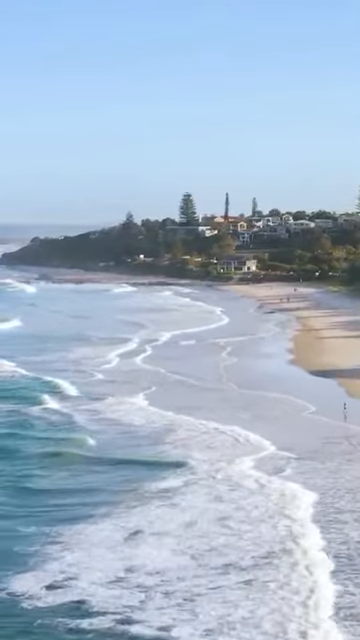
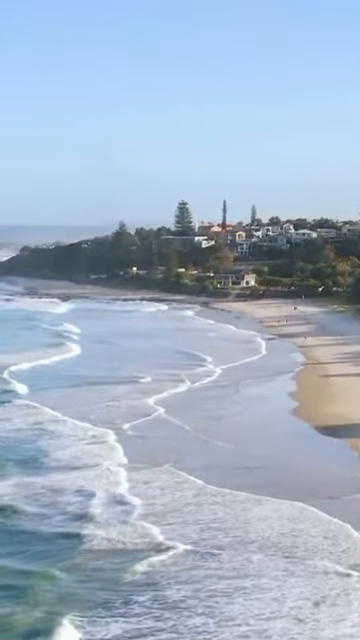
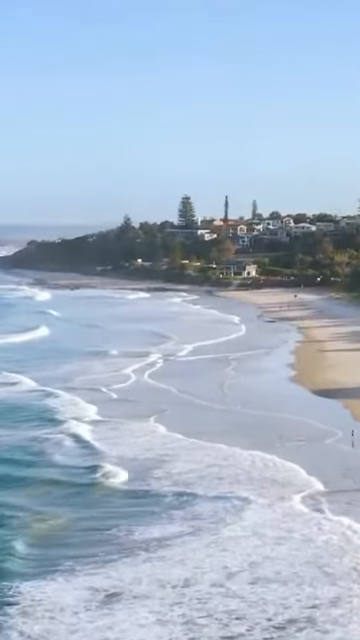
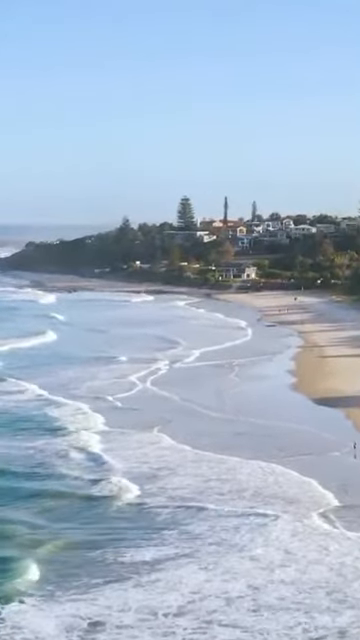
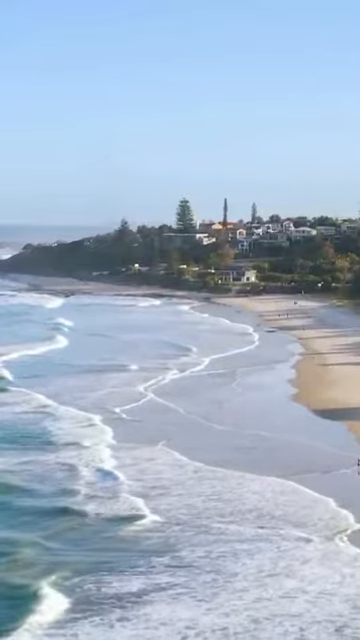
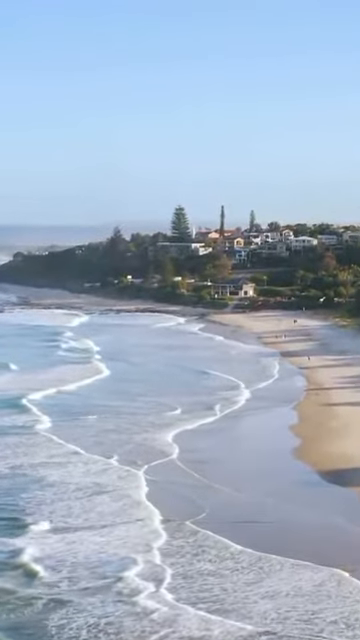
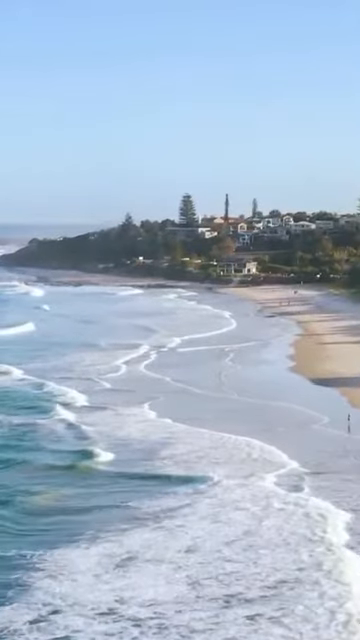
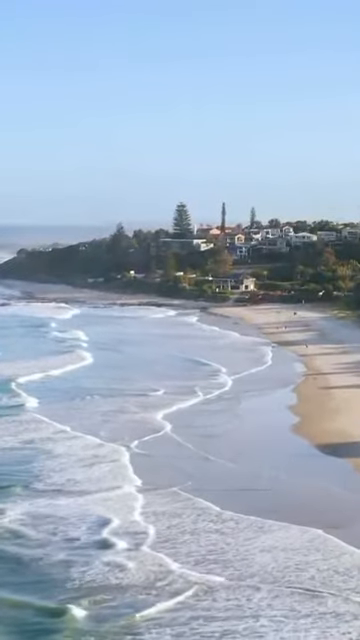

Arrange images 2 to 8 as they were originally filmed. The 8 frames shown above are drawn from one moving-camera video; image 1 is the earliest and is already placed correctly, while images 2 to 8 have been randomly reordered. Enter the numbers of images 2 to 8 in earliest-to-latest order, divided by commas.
7, 3, 4, 5, 2, 8, 6
